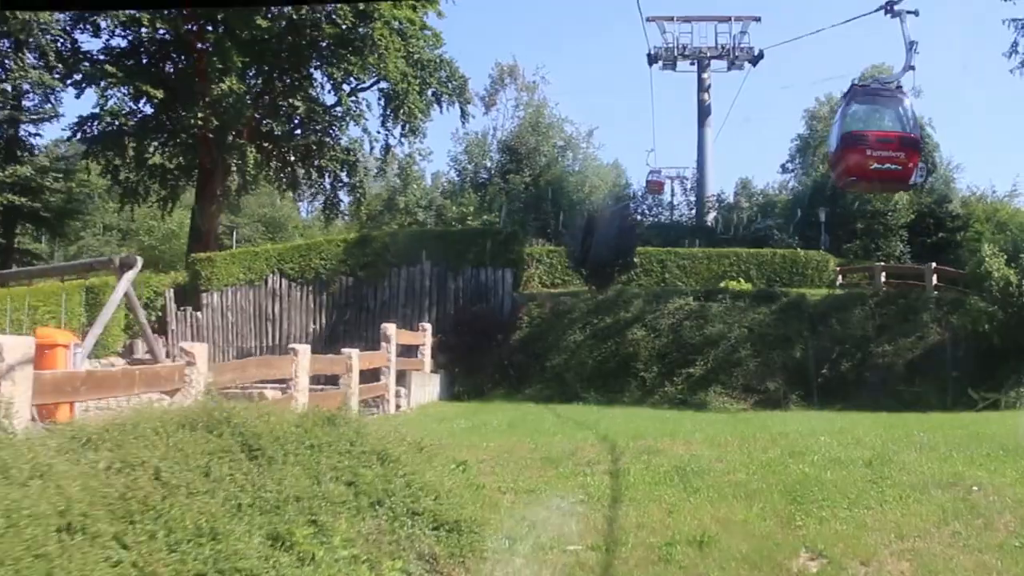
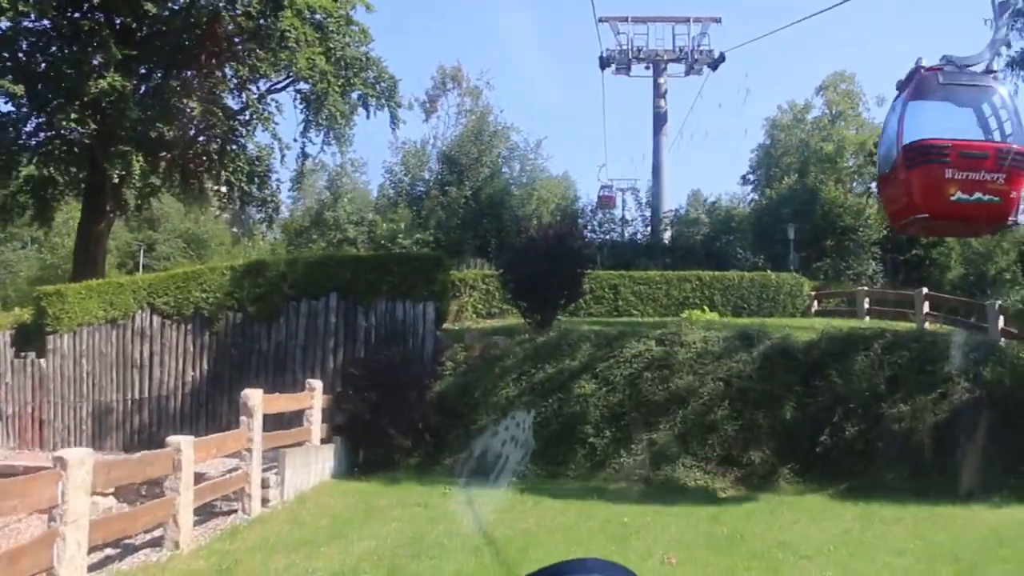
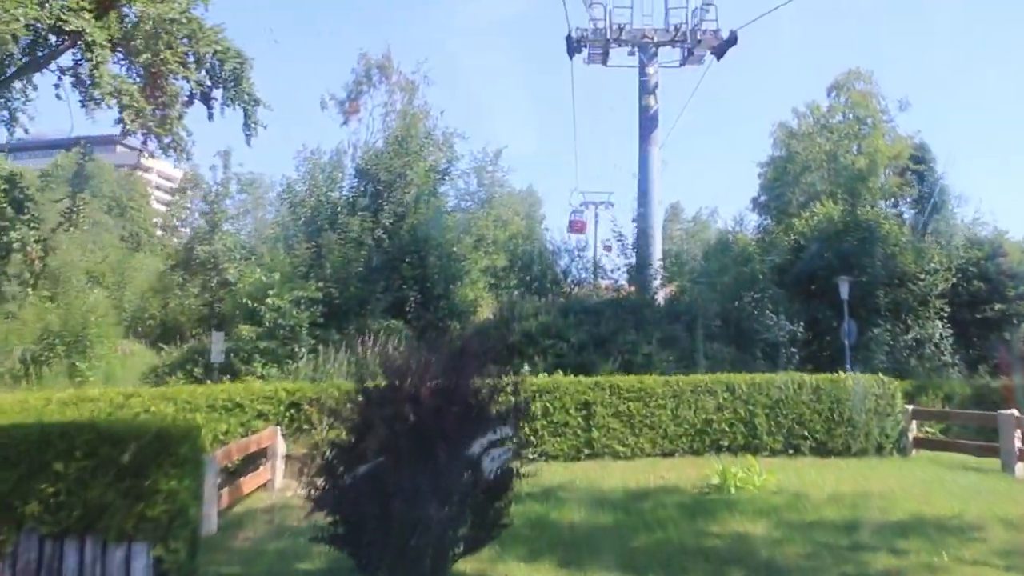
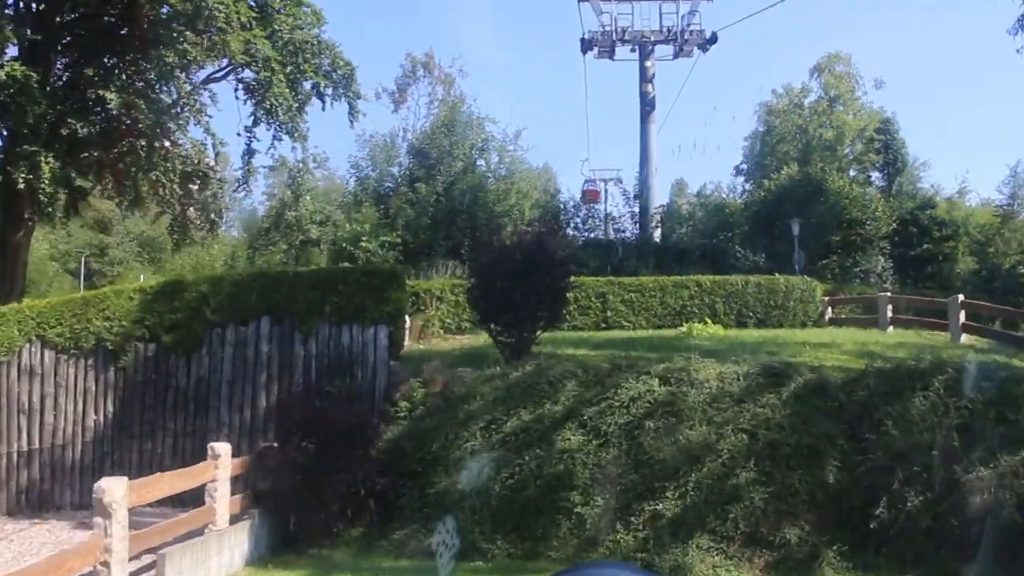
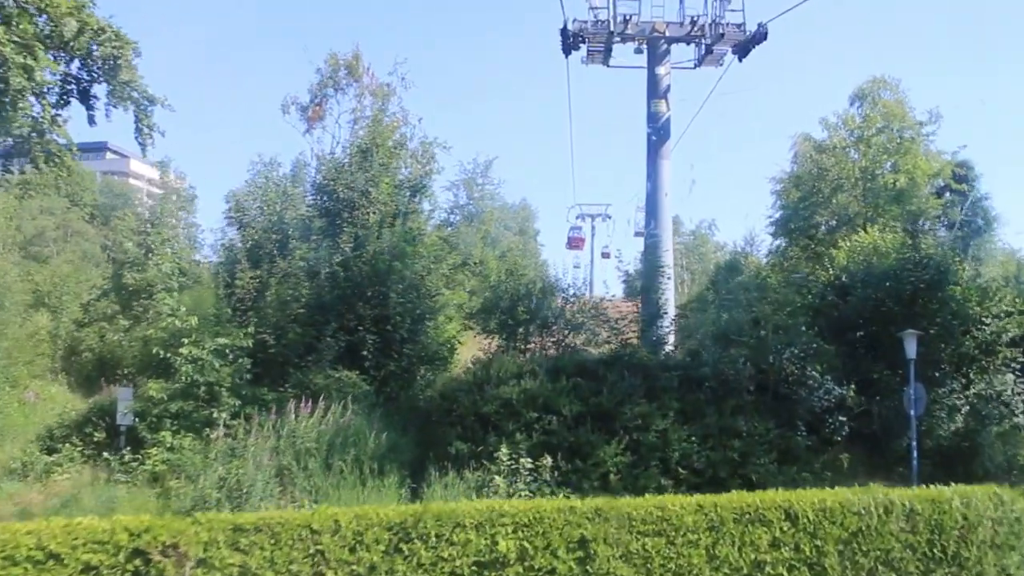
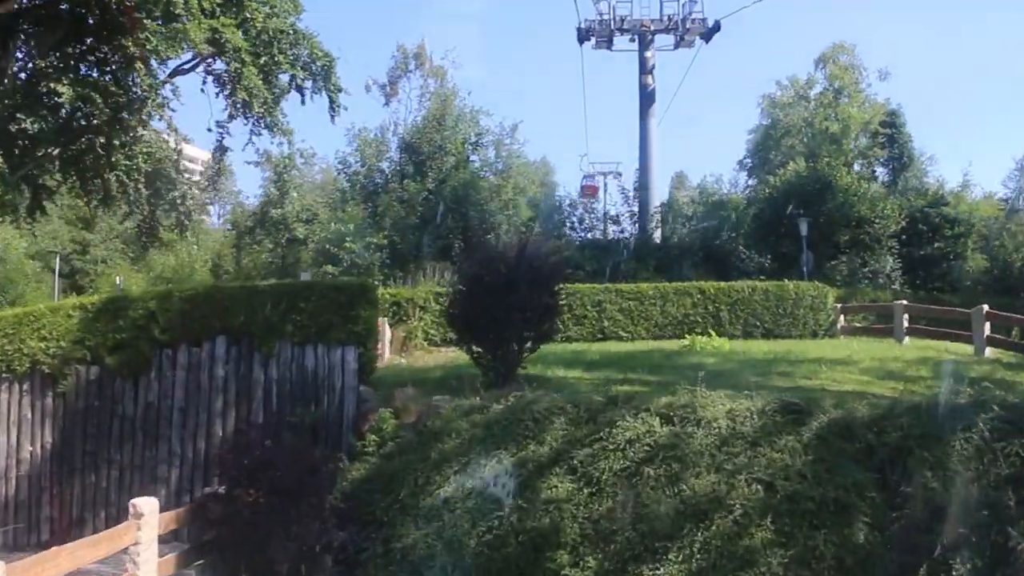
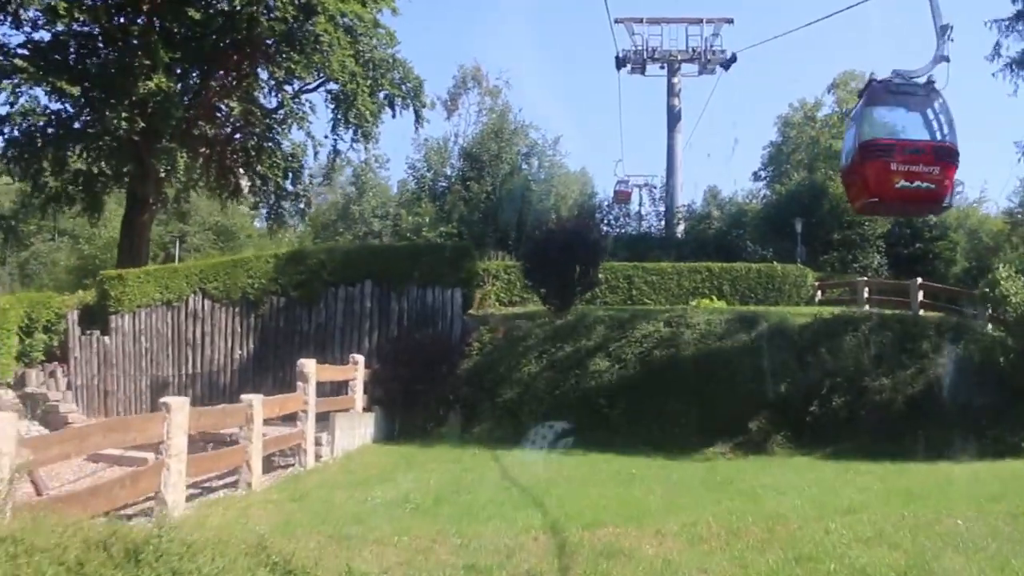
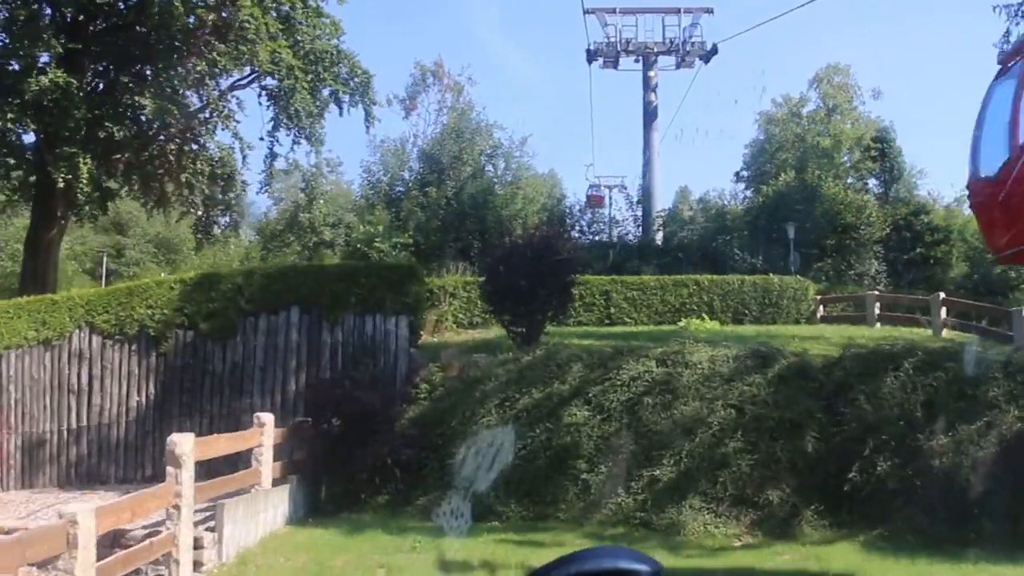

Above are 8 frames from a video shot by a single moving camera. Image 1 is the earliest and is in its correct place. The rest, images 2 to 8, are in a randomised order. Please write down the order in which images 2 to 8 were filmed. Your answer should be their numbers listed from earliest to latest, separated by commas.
7, 2, 8, 4, 6, 3, 5
